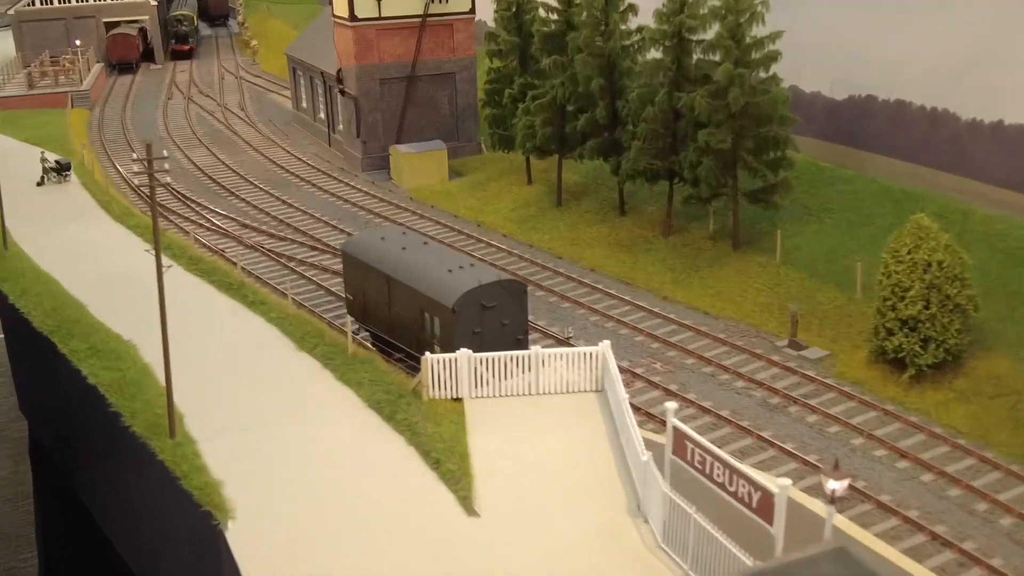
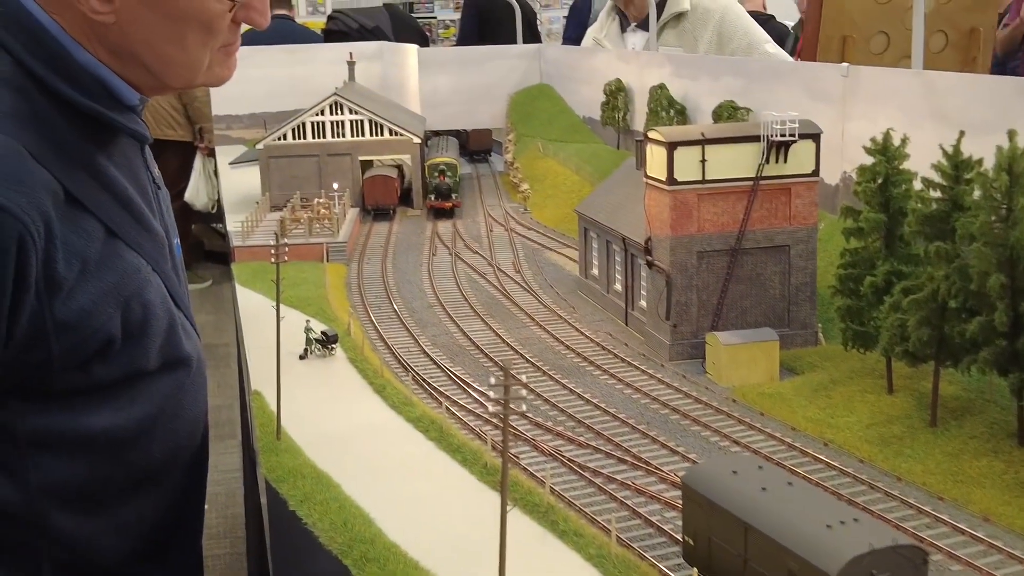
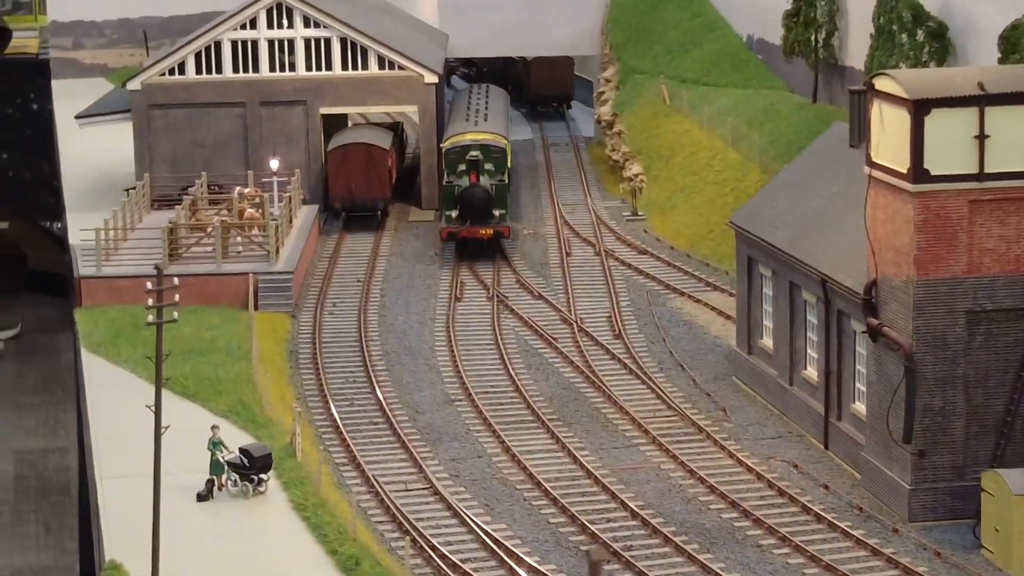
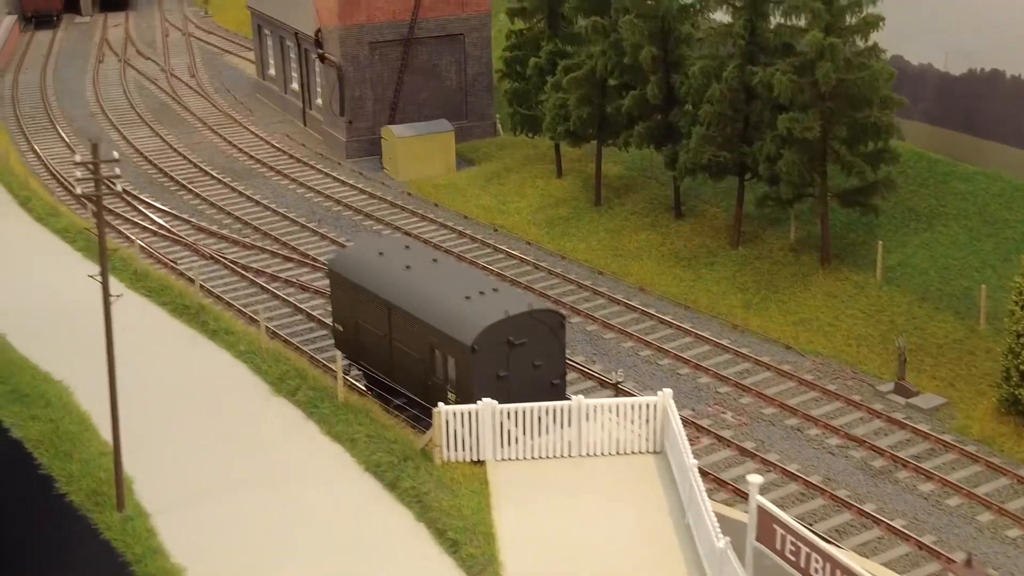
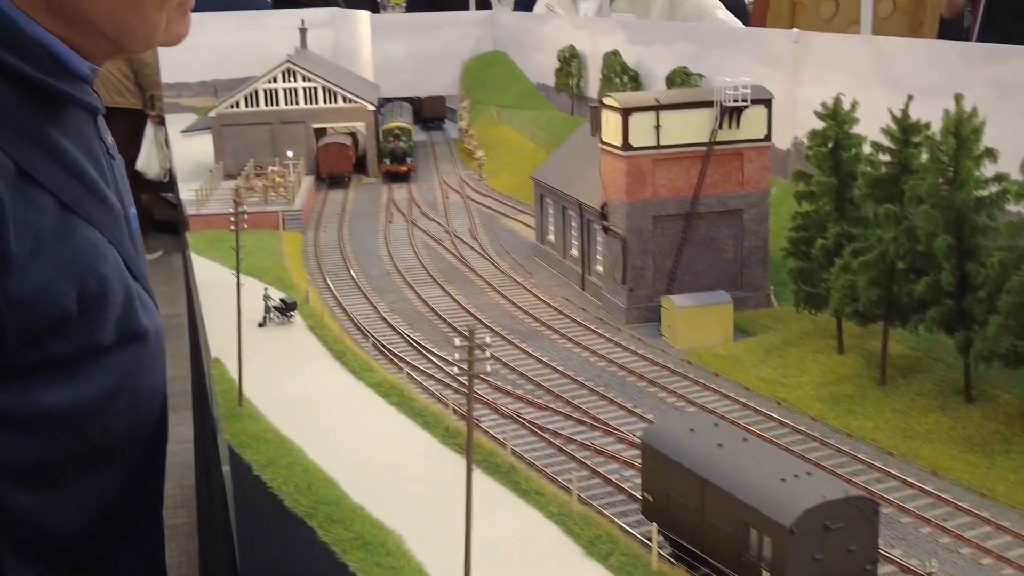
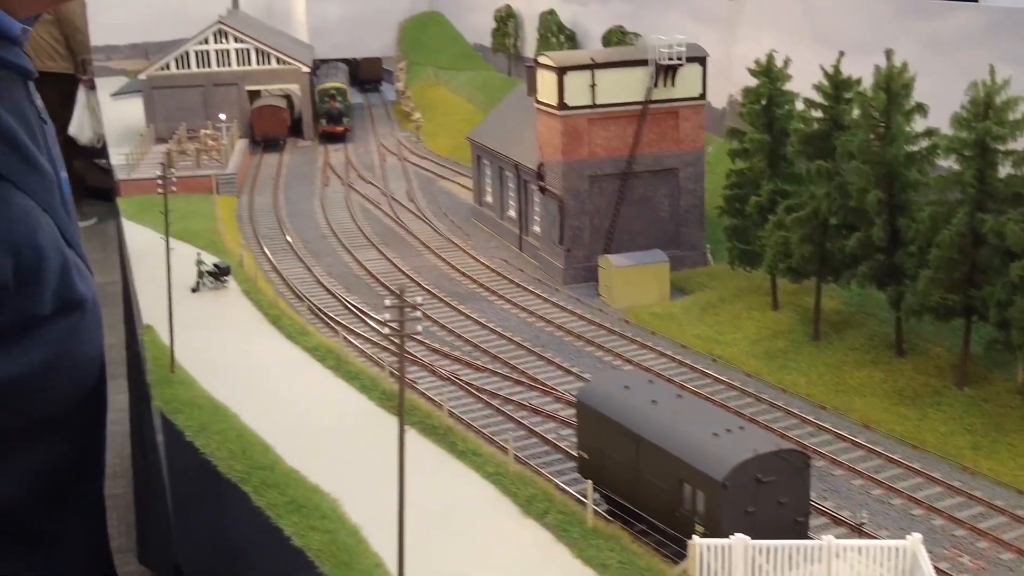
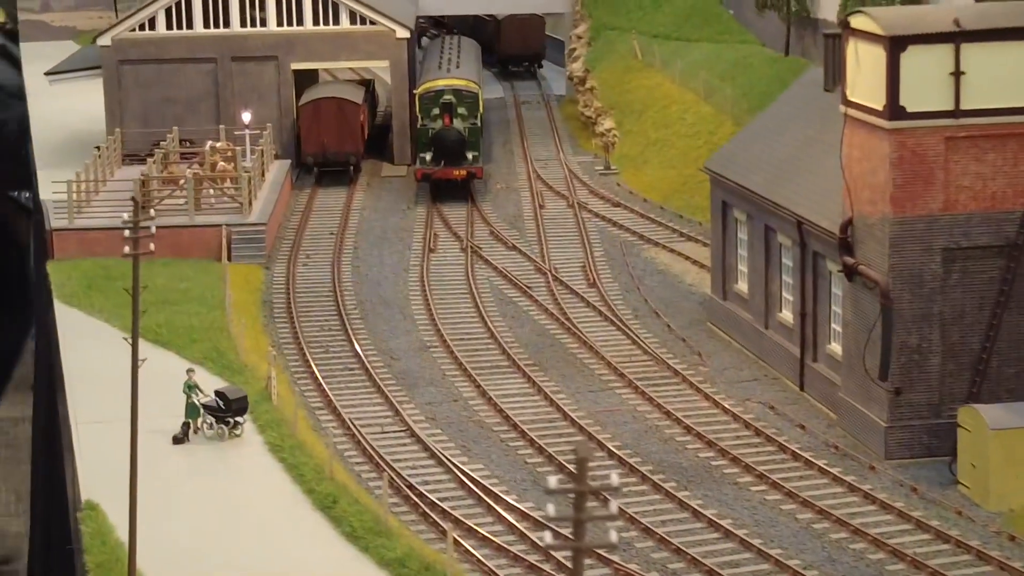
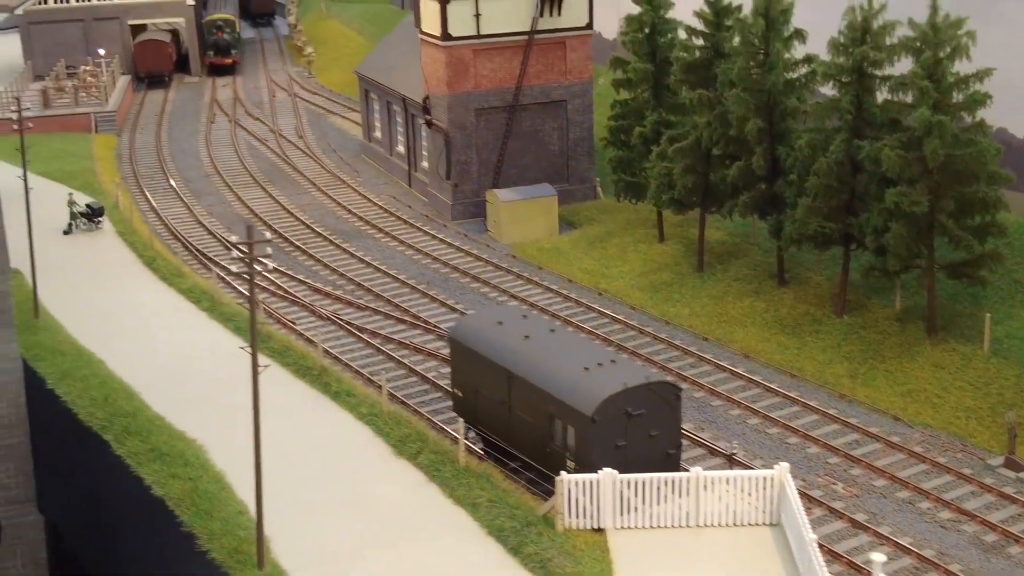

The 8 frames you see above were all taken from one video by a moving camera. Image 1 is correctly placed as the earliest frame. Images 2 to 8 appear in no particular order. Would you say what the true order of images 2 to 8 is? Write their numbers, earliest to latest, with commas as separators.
4, 8, 6, 5, 2, 7, 3
